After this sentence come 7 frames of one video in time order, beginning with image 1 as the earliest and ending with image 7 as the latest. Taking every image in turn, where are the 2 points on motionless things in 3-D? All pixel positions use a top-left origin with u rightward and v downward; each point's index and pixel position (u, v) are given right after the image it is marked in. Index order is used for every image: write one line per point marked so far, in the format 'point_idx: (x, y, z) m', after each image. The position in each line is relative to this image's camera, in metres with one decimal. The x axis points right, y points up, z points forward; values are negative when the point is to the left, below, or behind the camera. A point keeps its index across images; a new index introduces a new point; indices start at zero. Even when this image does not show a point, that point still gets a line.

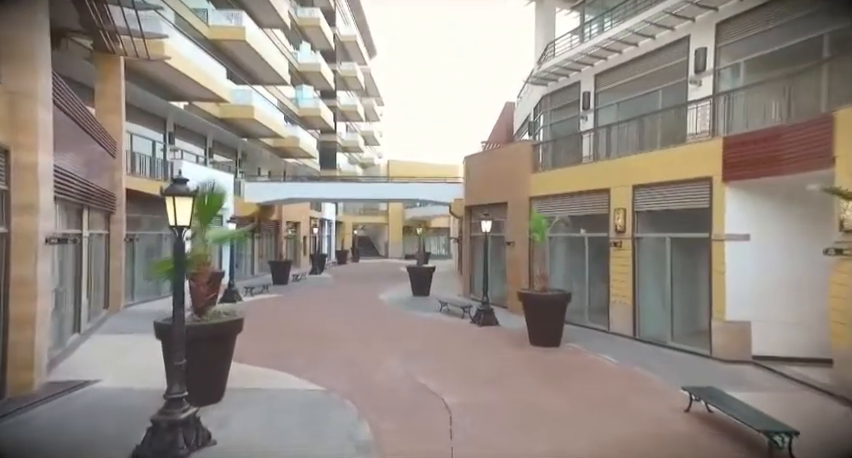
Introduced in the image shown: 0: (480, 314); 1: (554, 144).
0: (+1.4, -2.2, +12.2) m
1: (+3.6, +2.4, +13.8) m
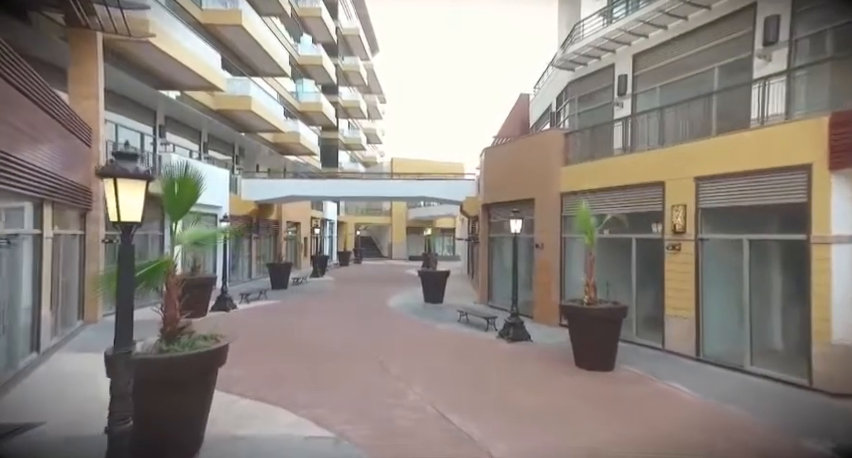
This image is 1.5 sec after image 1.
0: (+1.8, -2.2, +10.6) m
1: (+4.1, +2.4, +12.2) m
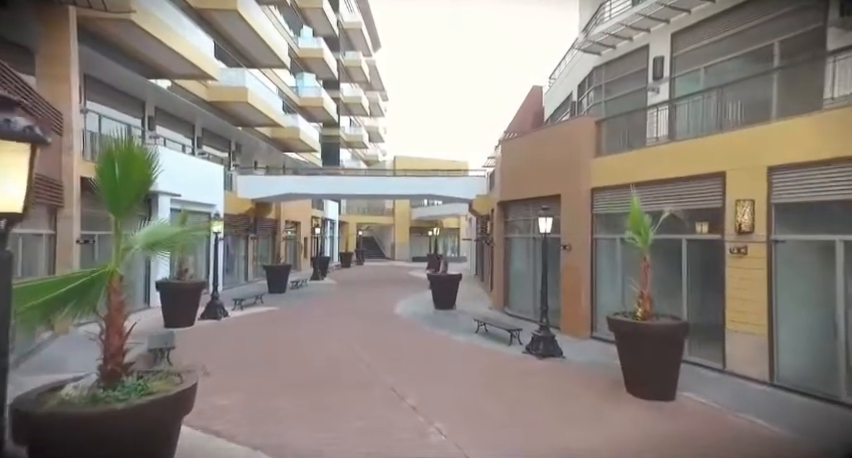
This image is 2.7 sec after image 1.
0: (+2.1, -2.2, +9.2) m
1: (+4.4, +2.5, +10.8) m
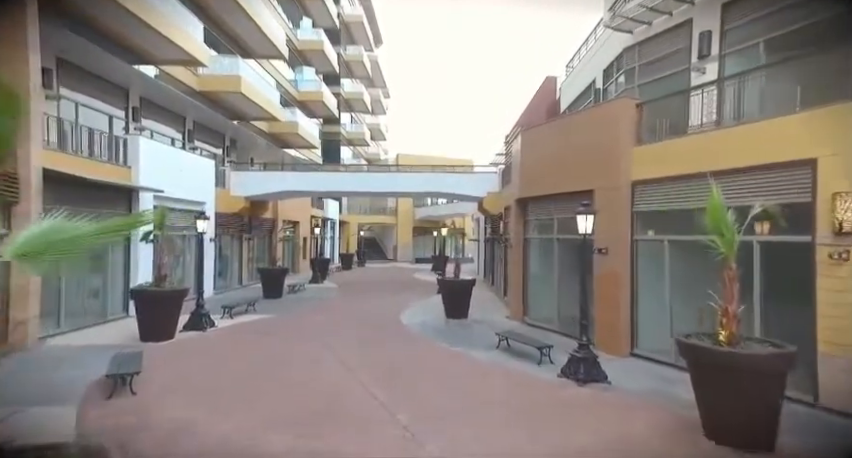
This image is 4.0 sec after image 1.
0: (+2.4, -2.2, +7.7) m
1: (+4.6, +2.5, +9.3) m
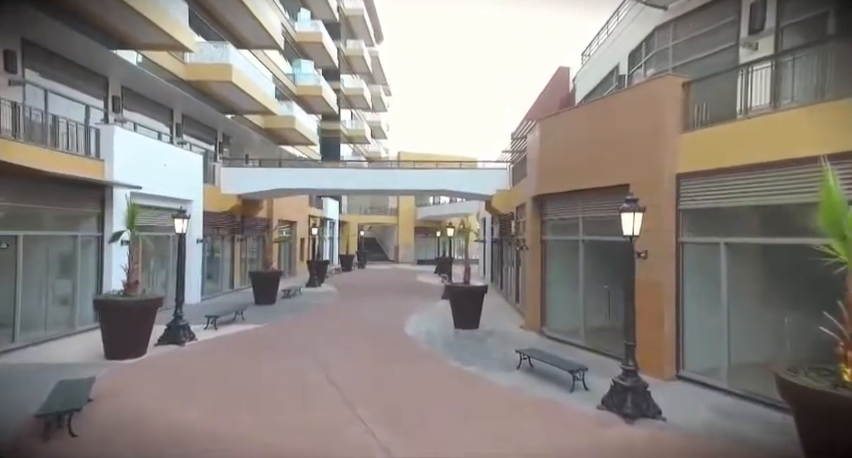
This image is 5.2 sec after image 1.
0: (+2.5, -2.2, +6.4) m
1: (+4.8, +2.4, +7.9) m
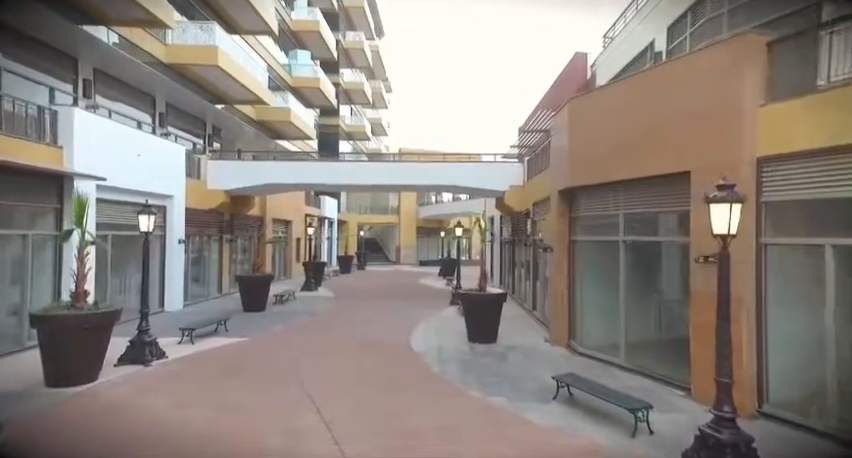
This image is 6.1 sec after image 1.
0: (+2.7, -2.1, +4.7) m
1: (+5.0, +2.5, +6.3) m
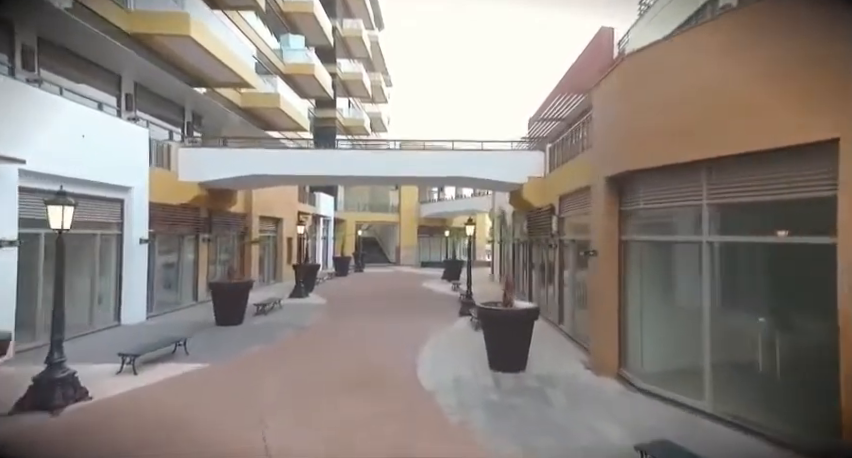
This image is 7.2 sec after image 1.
0: (+2.9, -2.1, +2.3) m
1: (+5.2, +2.5, +3.9) m
